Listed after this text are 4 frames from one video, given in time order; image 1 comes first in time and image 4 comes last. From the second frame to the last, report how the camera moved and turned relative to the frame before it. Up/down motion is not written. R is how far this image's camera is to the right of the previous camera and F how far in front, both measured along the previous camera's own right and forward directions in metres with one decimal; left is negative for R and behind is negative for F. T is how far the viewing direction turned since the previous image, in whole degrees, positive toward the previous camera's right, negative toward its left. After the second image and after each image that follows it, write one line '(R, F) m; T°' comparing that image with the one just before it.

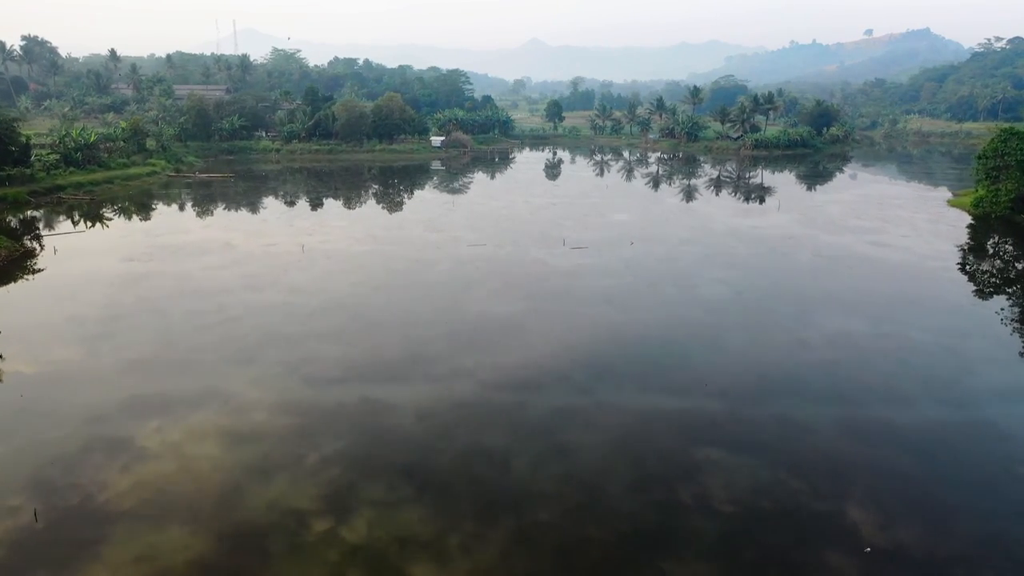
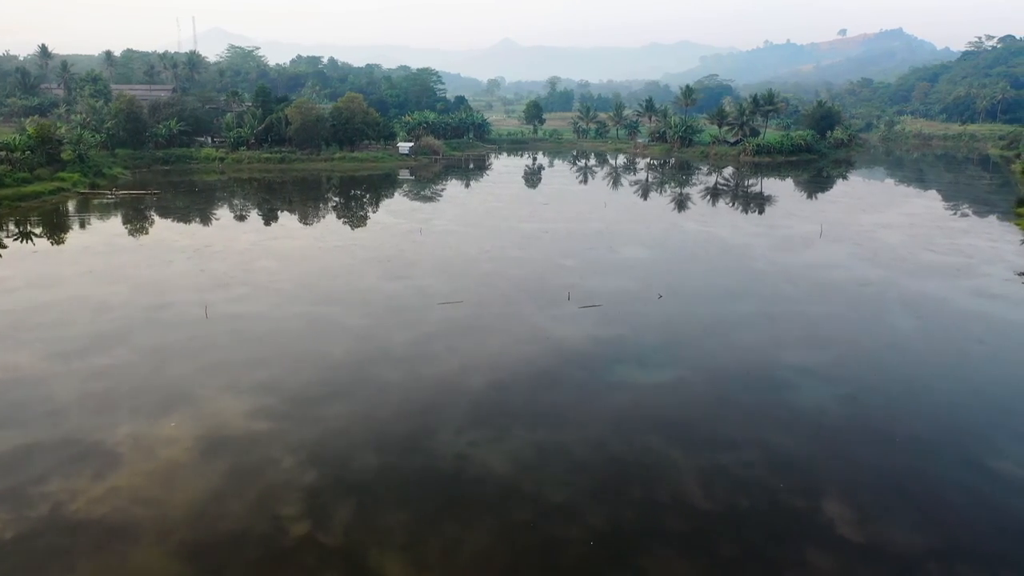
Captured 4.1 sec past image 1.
(-0.3, +5.3) m; +2°
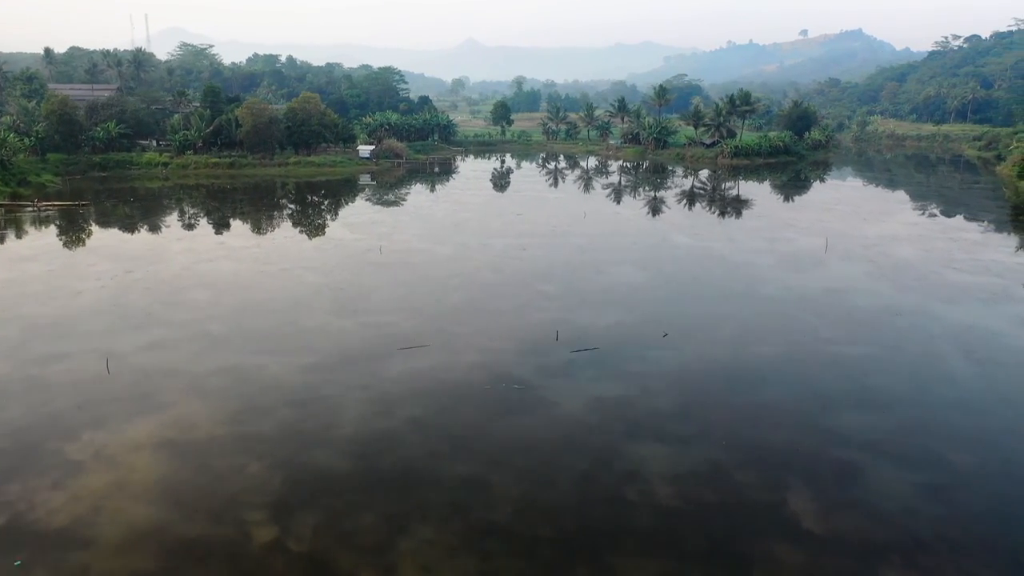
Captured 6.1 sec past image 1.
(-0.2, +2.6) m; +3°
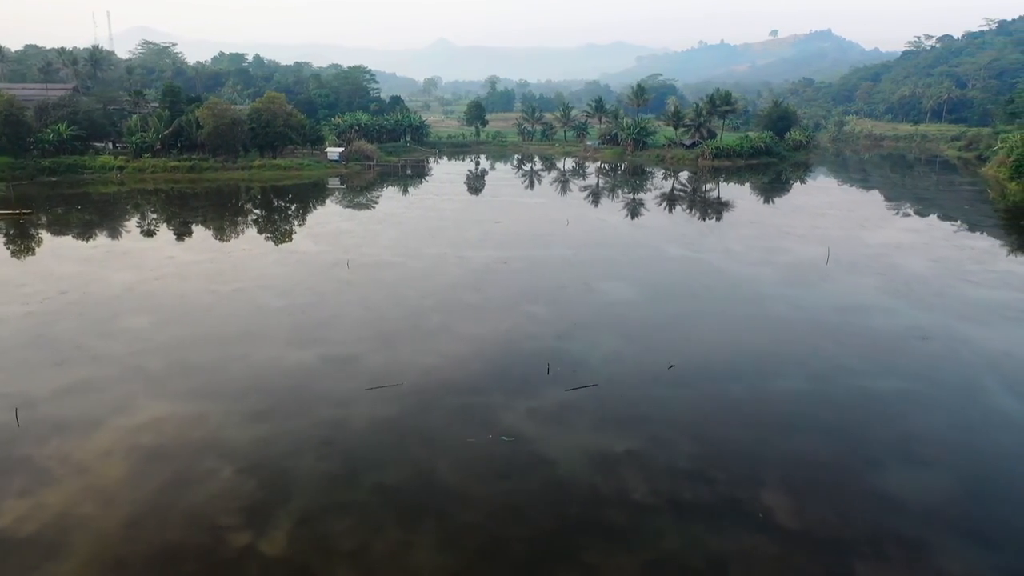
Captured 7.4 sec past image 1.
(-0.2, +1.6) m; +2°
